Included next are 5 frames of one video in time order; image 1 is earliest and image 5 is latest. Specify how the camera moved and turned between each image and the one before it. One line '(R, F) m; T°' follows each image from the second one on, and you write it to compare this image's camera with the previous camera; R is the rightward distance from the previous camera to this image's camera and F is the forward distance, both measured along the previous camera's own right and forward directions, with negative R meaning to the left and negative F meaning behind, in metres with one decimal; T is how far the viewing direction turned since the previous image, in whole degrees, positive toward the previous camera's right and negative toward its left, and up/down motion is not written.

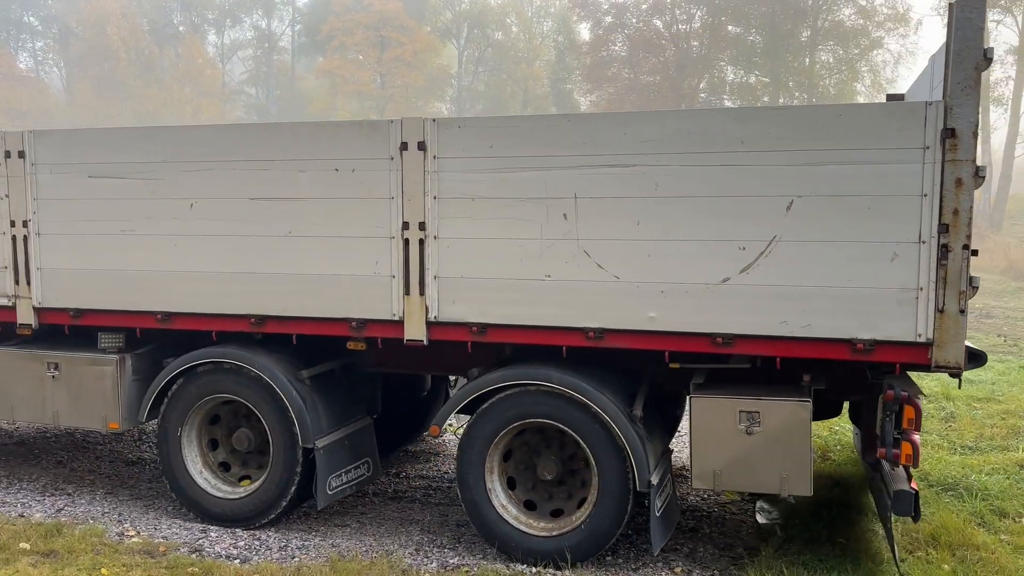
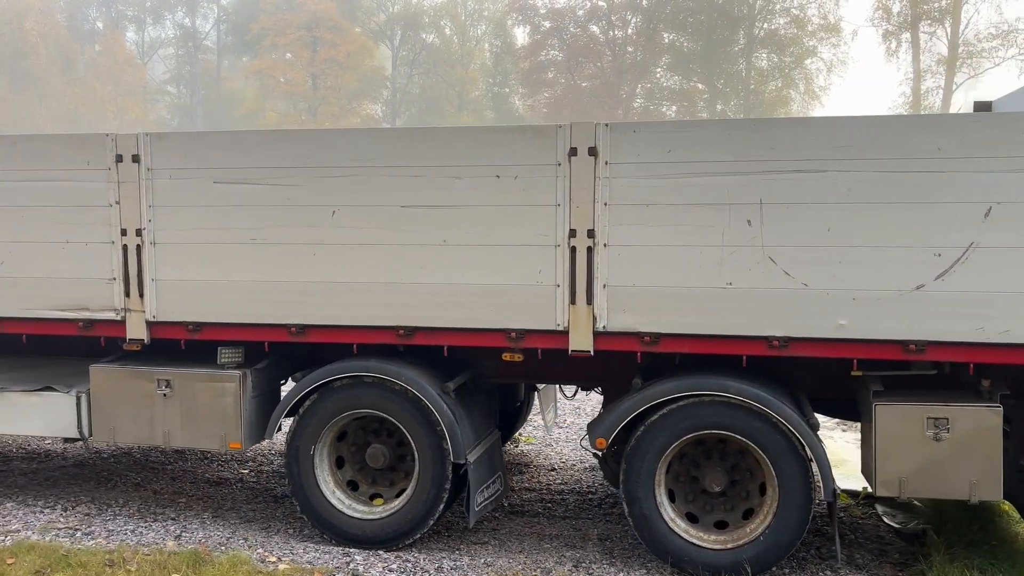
(-1.1, +0.1) m; +5°
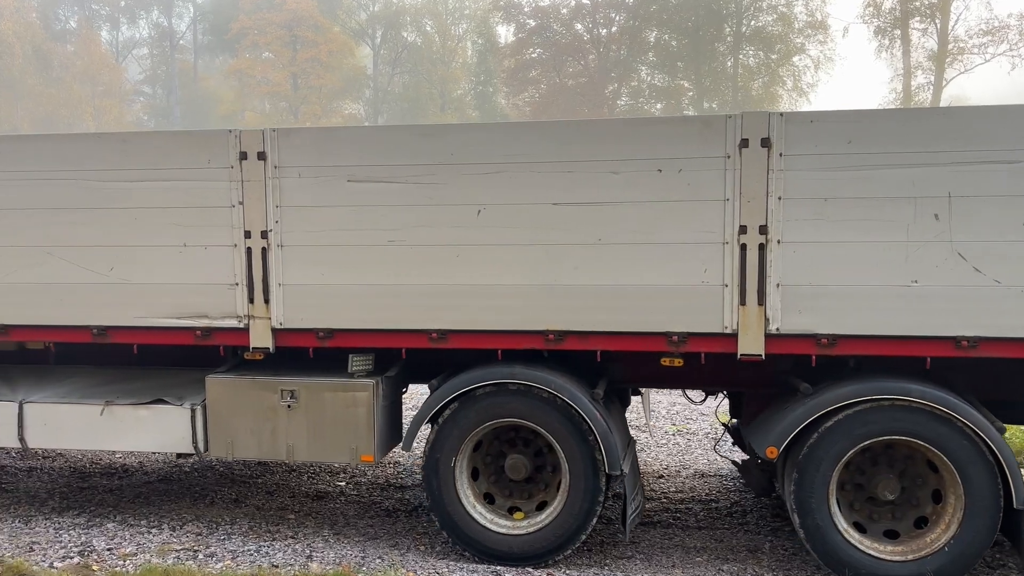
(-0.8, +0.2) m; +1°
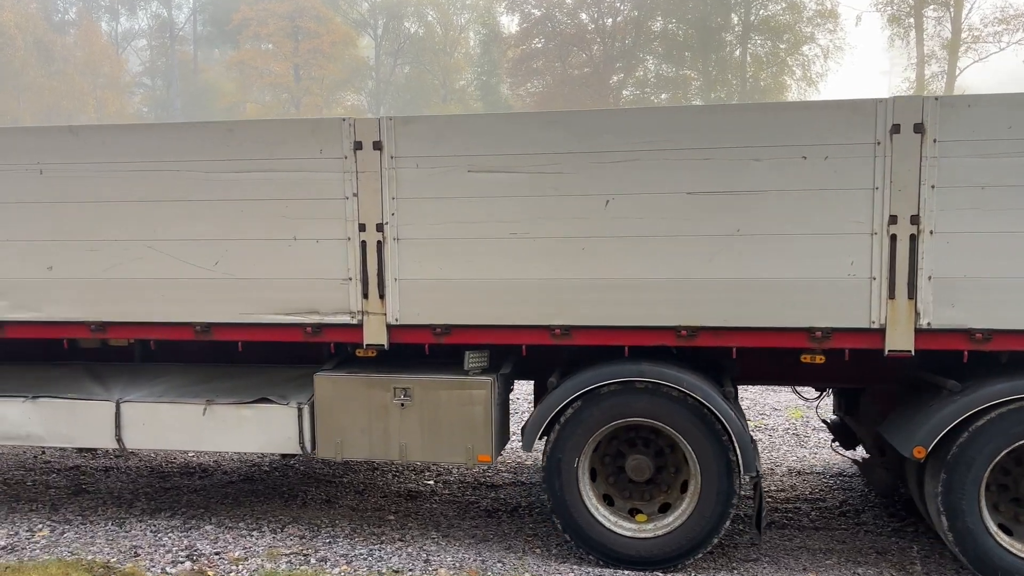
(-0.5, +0.2) m; 0°
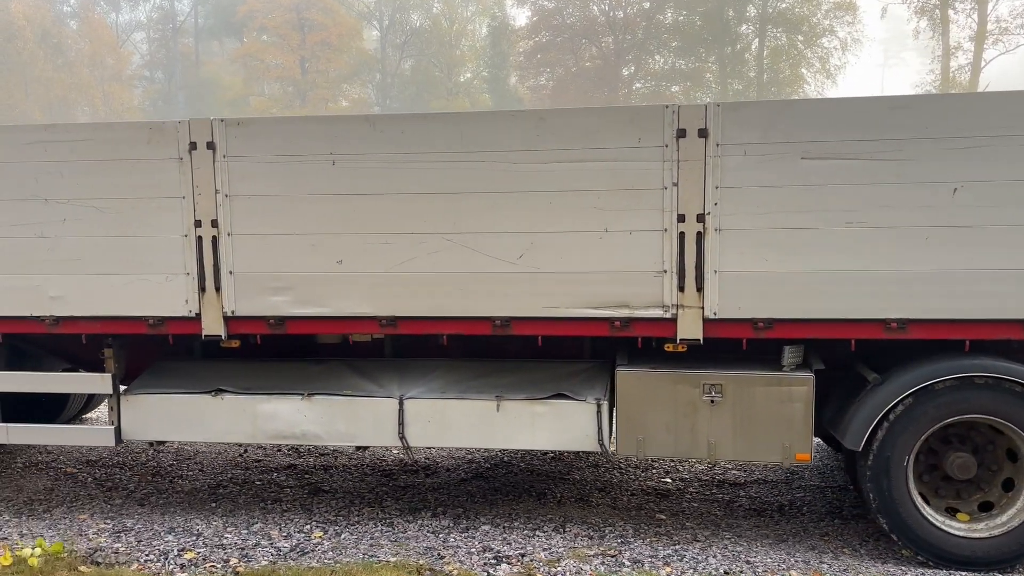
(-1.4, +0.1) m; 0°
